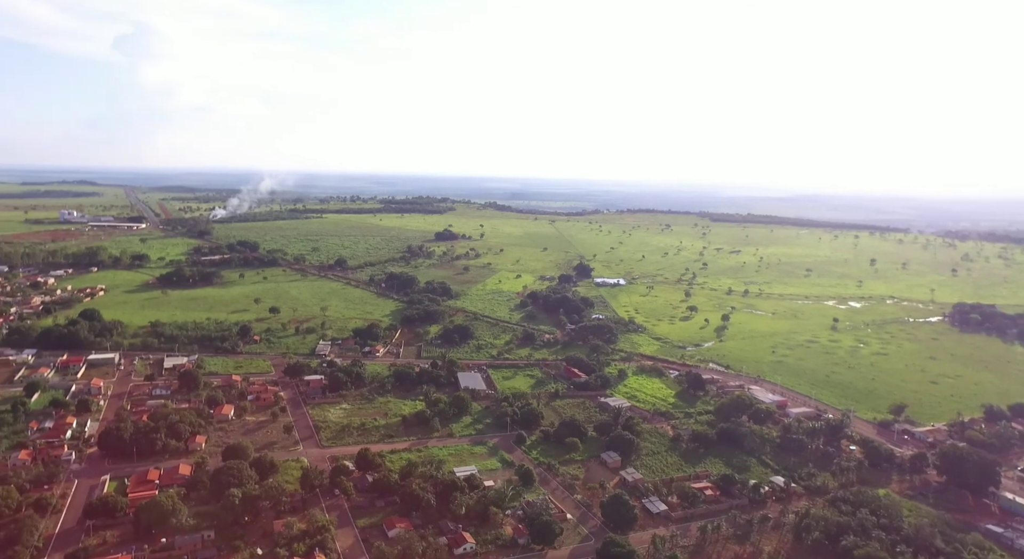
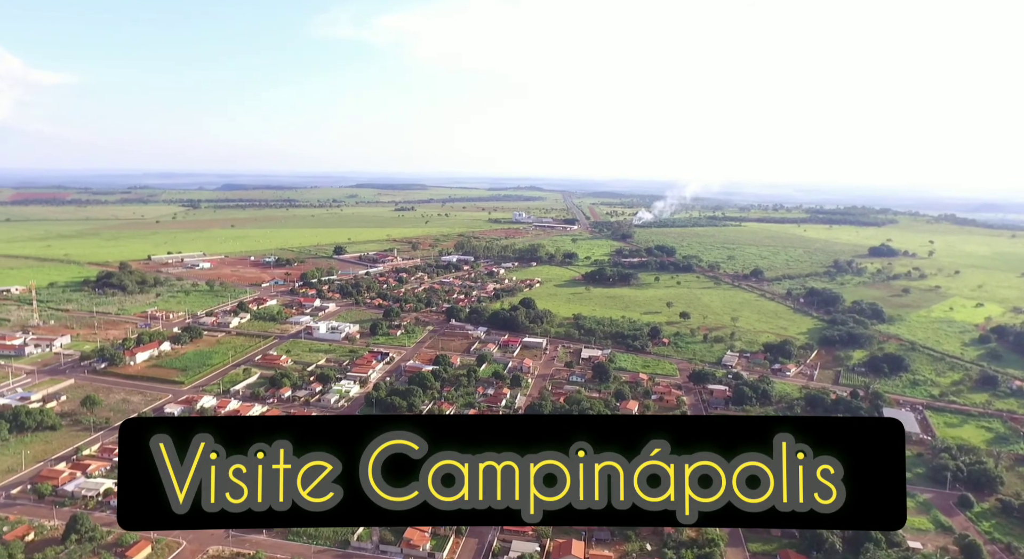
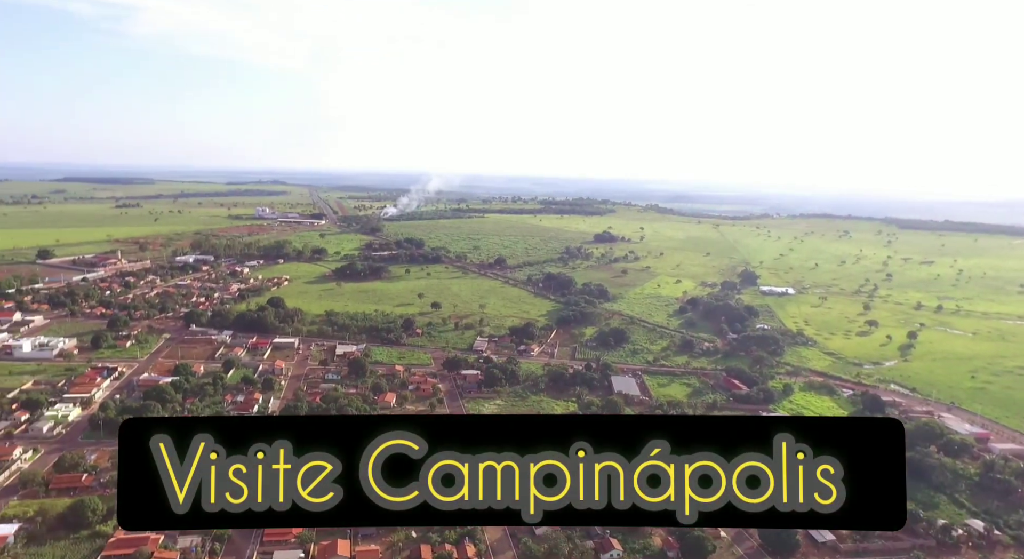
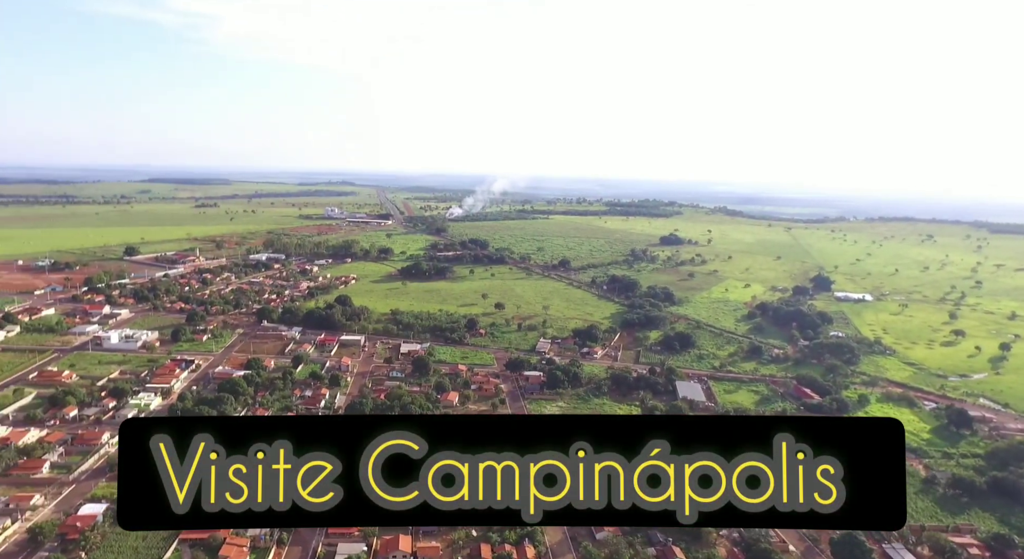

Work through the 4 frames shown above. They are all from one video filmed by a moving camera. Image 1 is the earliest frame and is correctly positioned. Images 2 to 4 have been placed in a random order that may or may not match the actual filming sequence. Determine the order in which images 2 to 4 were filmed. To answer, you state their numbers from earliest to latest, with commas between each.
3, 4, 2
